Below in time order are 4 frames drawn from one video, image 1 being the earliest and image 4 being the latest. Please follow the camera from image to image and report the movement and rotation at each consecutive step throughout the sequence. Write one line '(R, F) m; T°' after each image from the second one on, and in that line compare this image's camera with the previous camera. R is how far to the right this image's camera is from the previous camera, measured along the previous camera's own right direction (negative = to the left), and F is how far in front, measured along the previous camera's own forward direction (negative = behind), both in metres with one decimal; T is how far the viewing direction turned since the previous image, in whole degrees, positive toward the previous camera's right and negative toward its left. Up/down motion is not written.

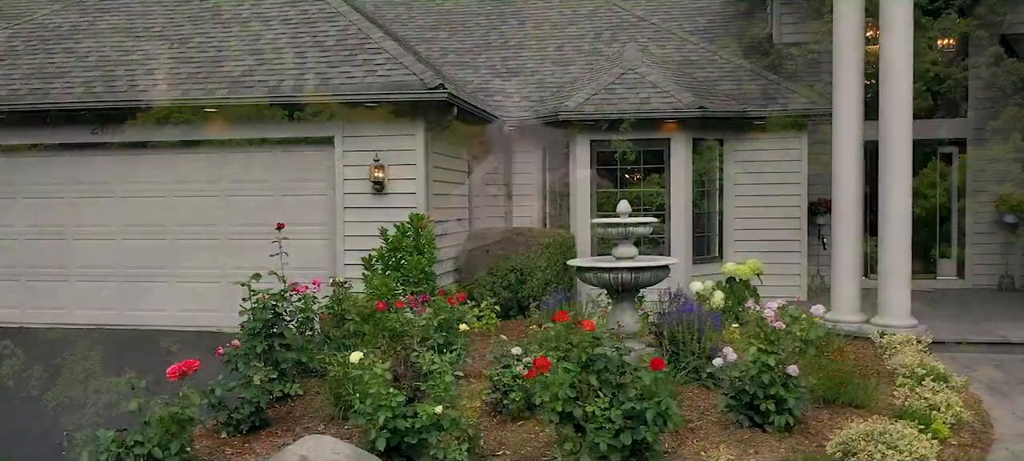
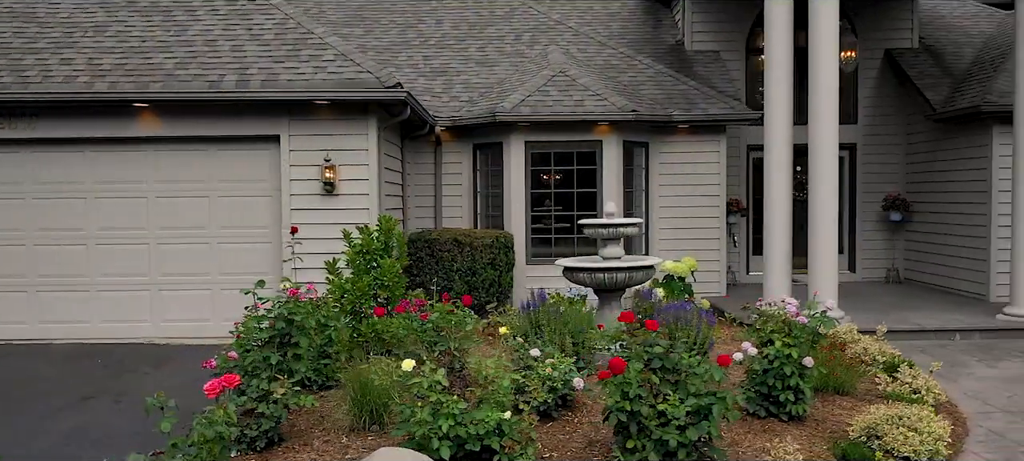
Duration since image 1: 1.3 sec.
(-0.9, +0.1) m; +10°
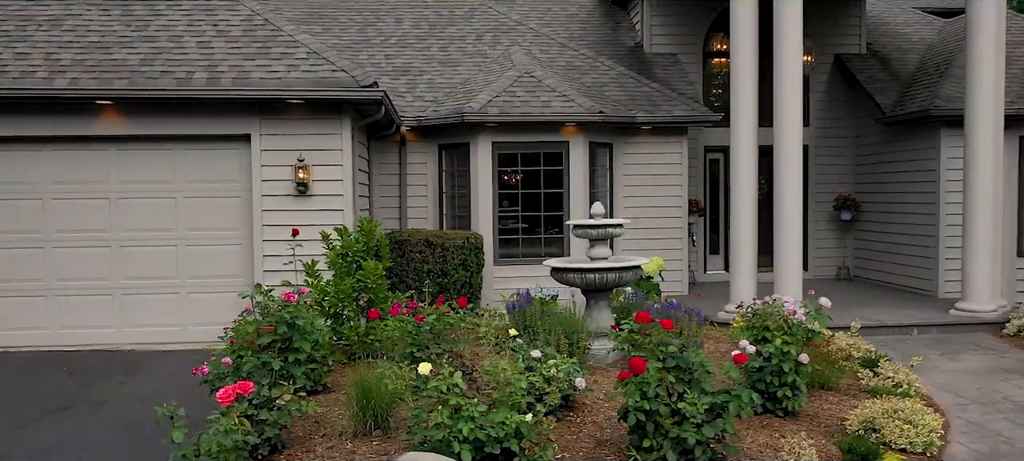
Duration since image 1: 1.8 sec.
(-0.4, 0.0) m; +5°
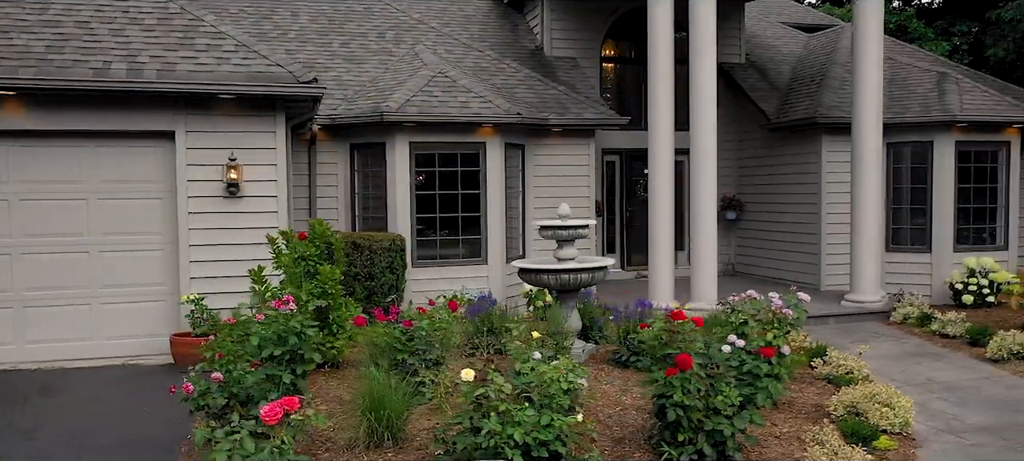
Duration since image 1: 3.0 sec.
(-0.9, +0.1) m; +11°
